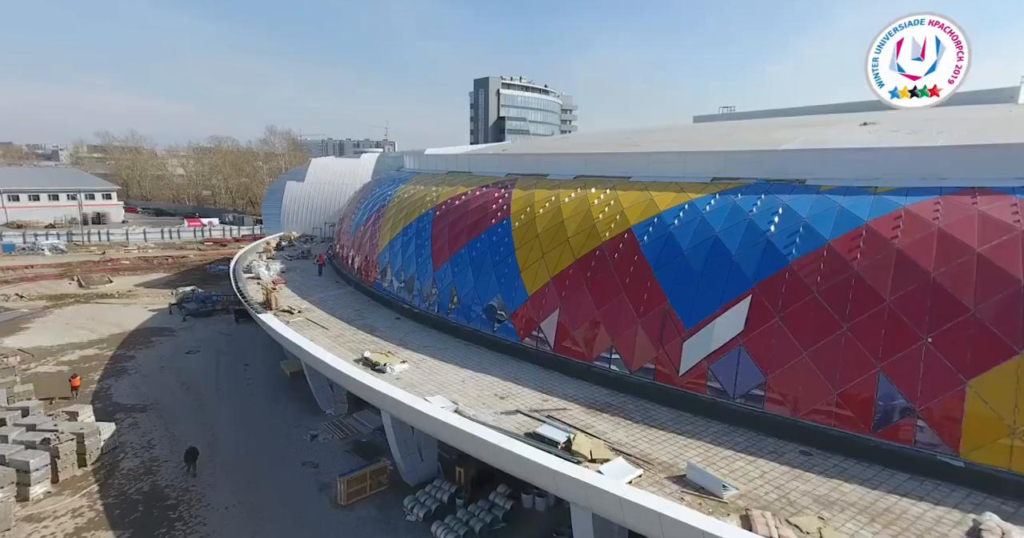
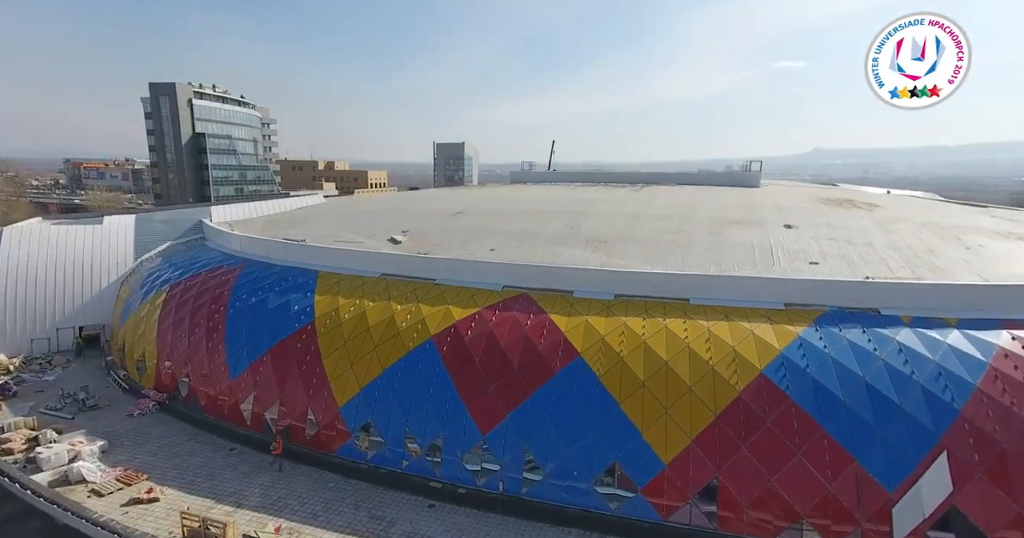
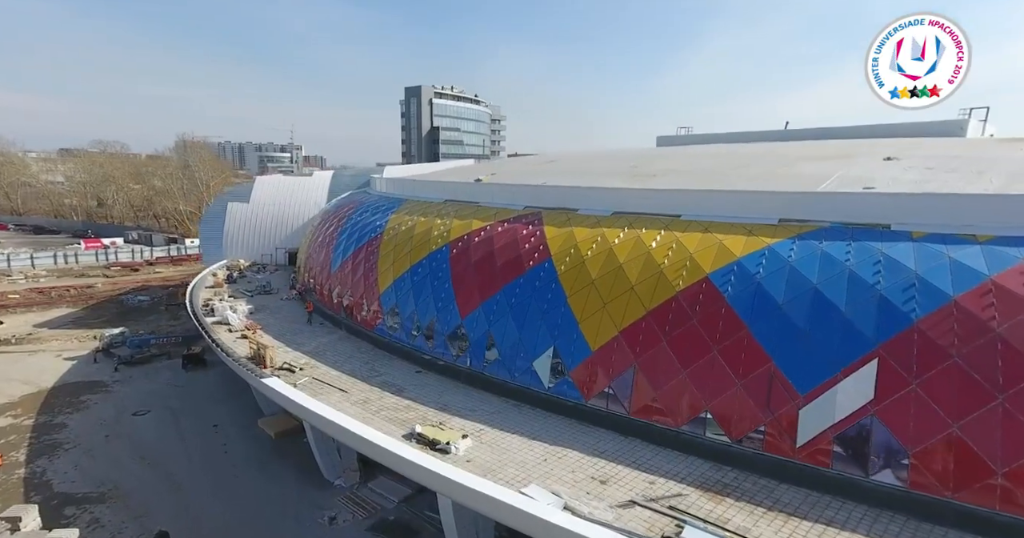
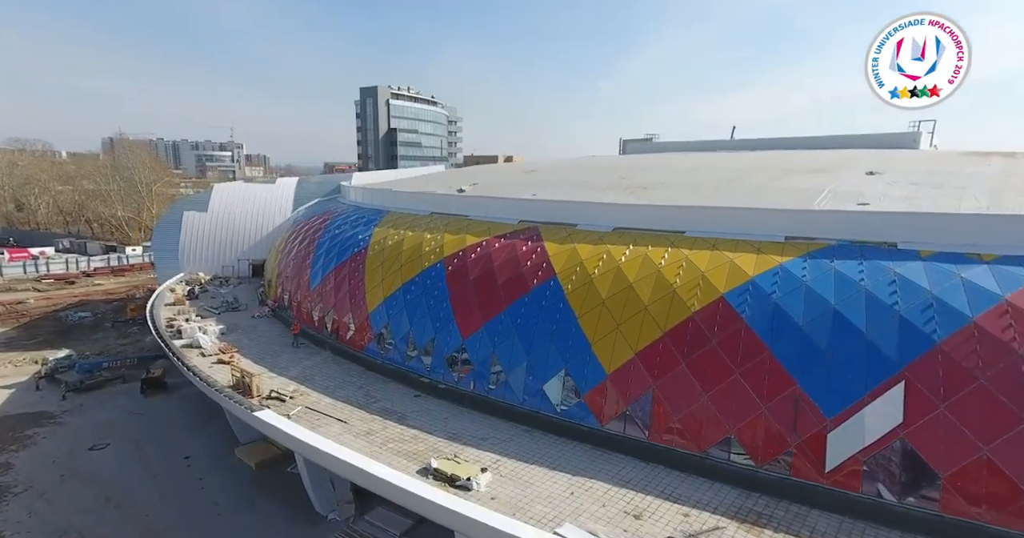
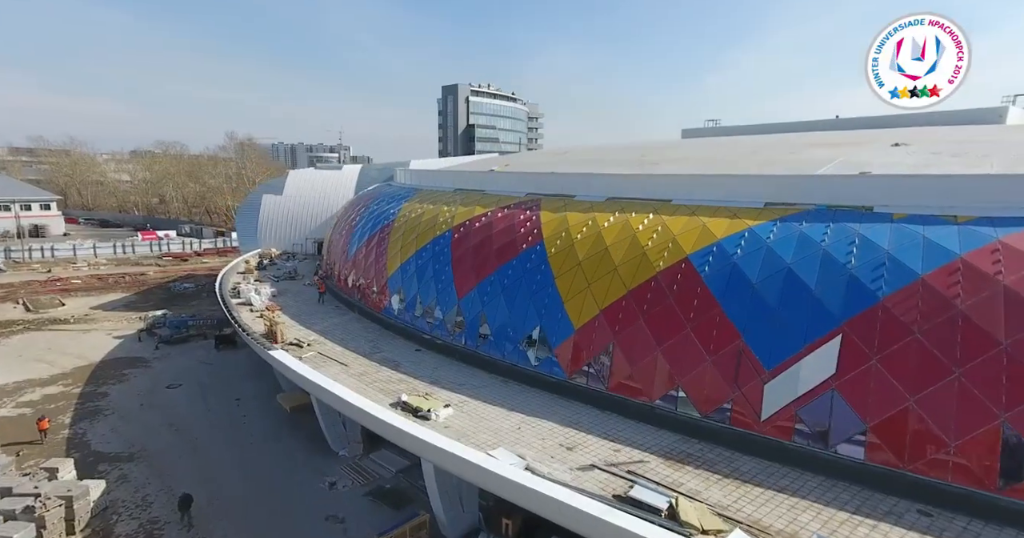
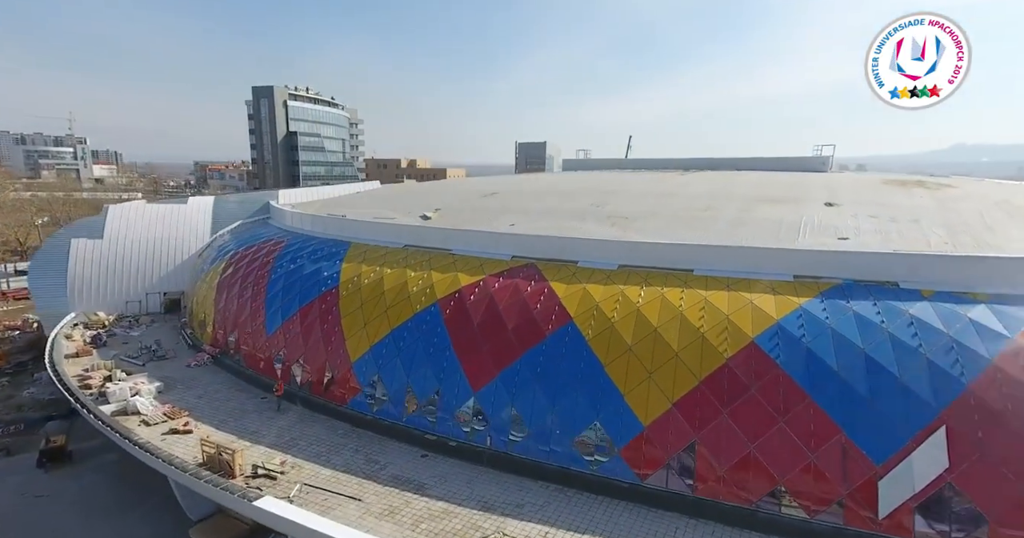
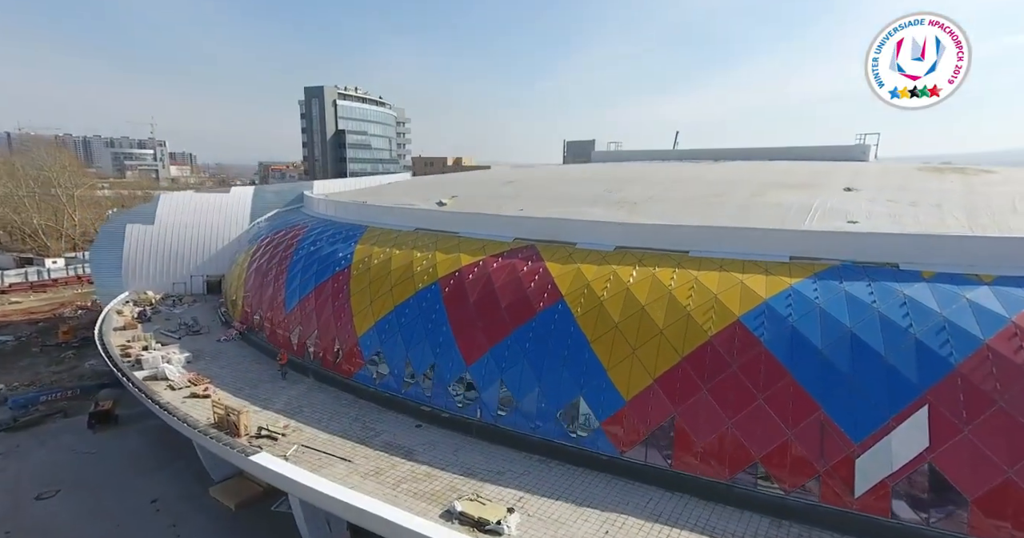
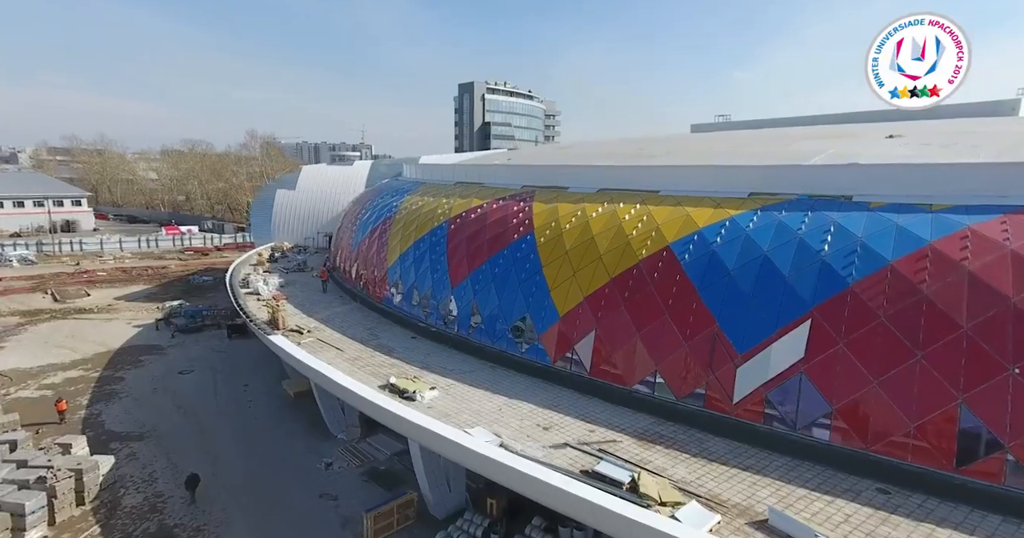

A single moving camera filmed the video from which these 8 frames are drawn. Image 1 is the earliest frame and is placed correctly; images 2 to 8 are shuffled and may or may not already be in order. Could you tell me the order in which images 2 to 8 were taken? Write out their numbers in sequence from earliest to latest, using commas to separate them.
8, 5, 3, 4, 7, 6, 2
